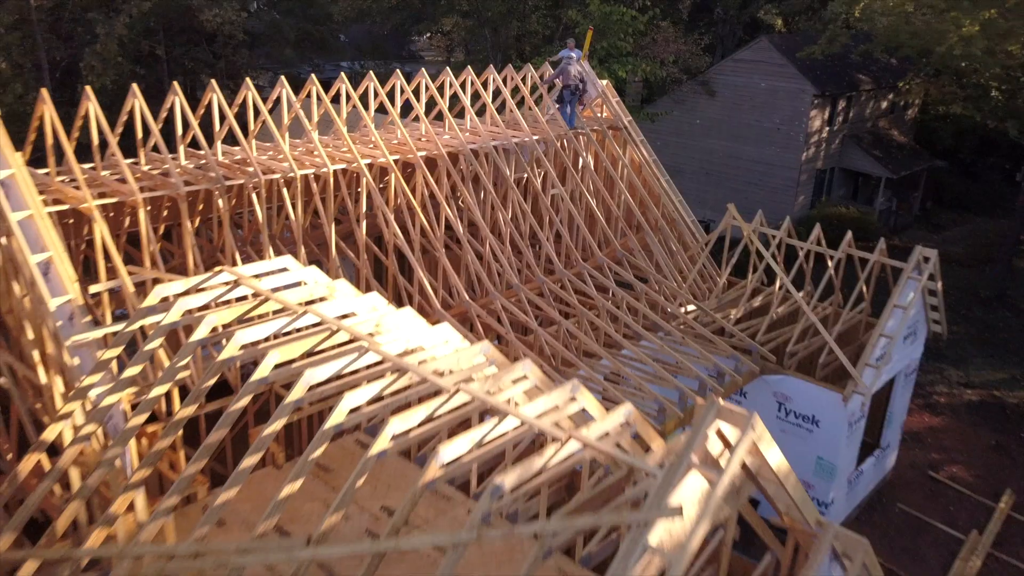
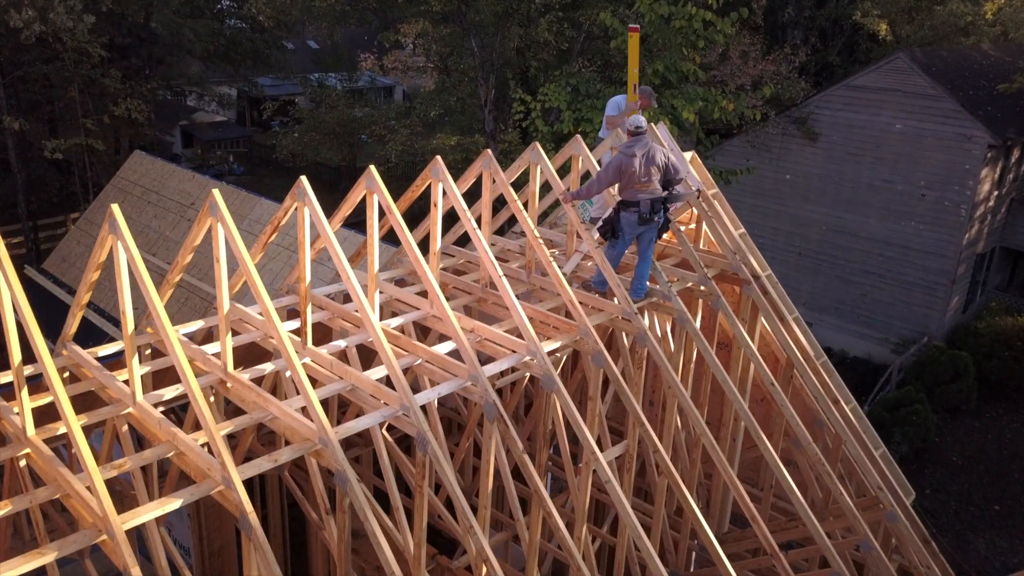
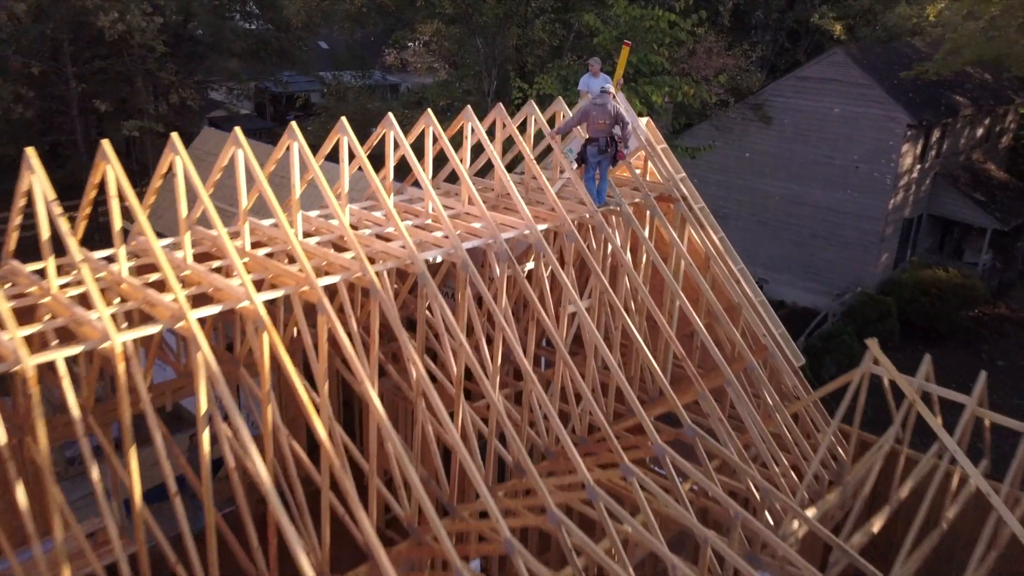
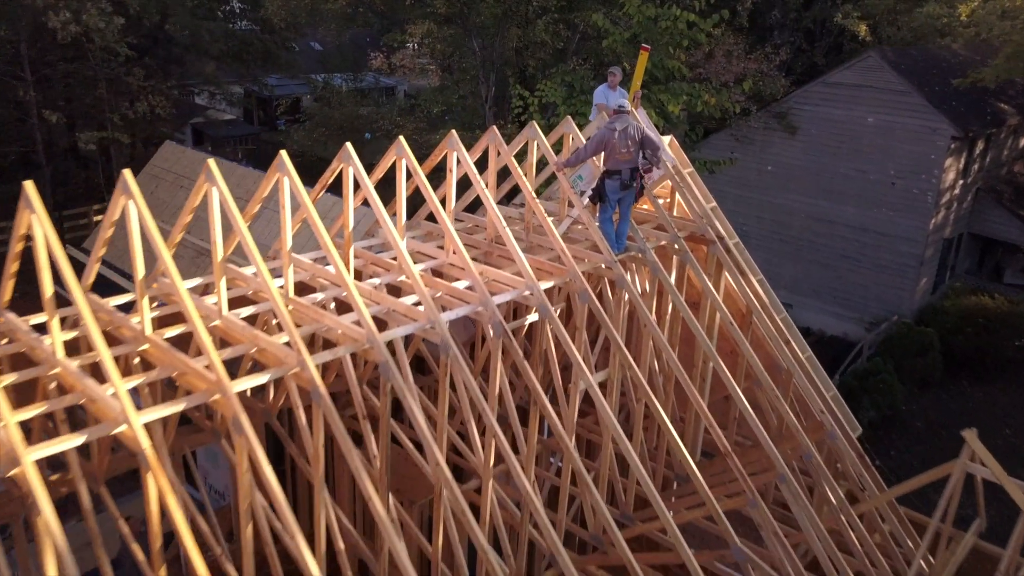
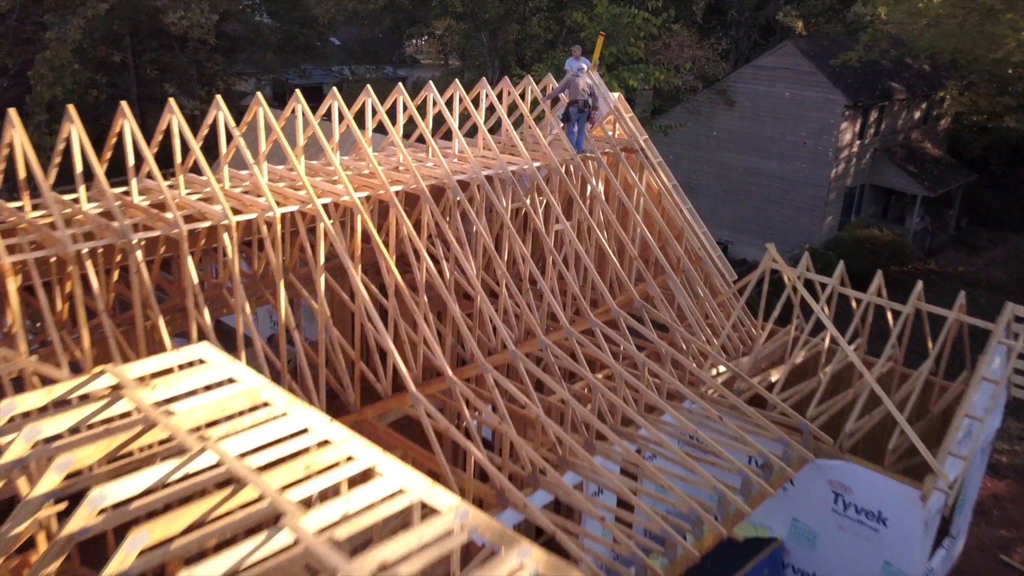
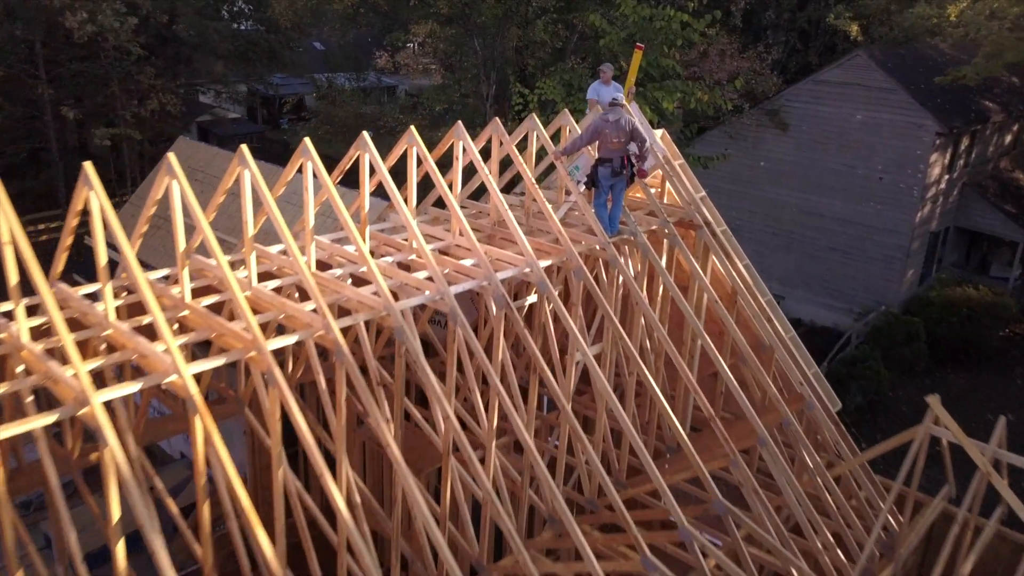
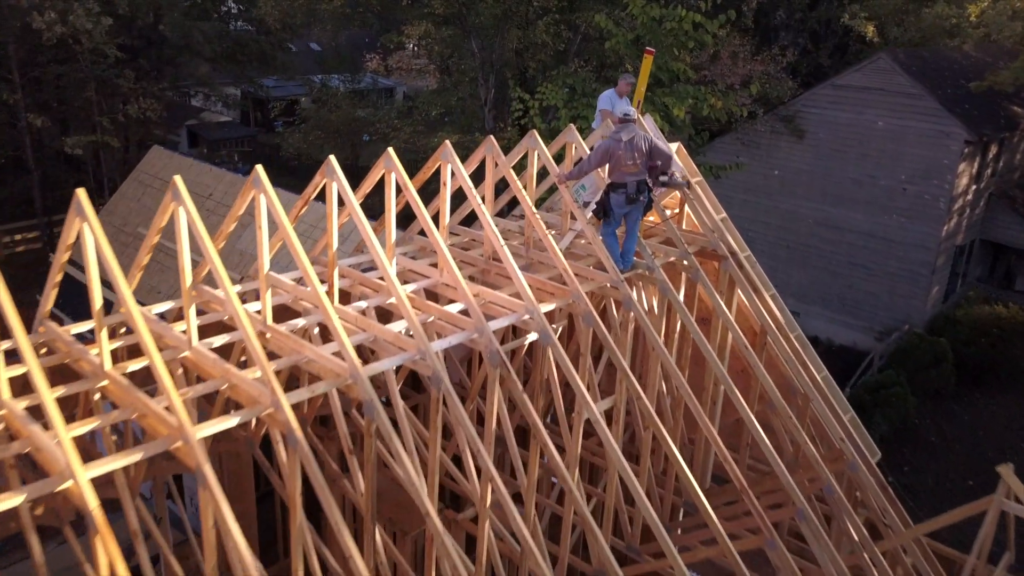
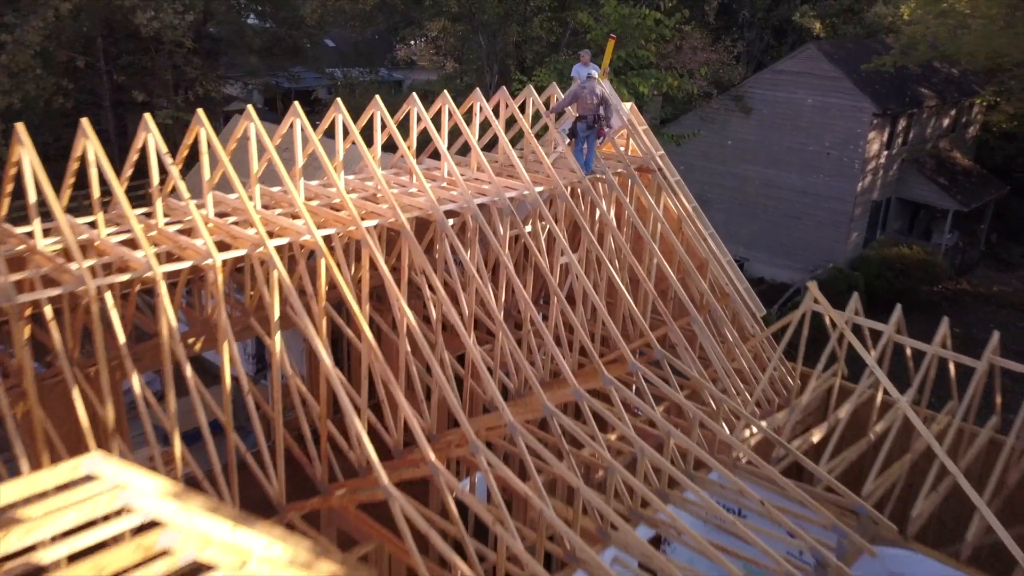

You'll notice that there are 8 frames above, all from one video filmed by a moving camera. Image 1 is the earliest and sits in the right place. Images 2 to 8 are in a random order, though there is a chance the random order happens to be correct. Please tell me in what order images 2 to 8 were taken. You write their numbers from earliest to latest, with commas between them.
5, 8, 3, 6, 4, 7, 2
